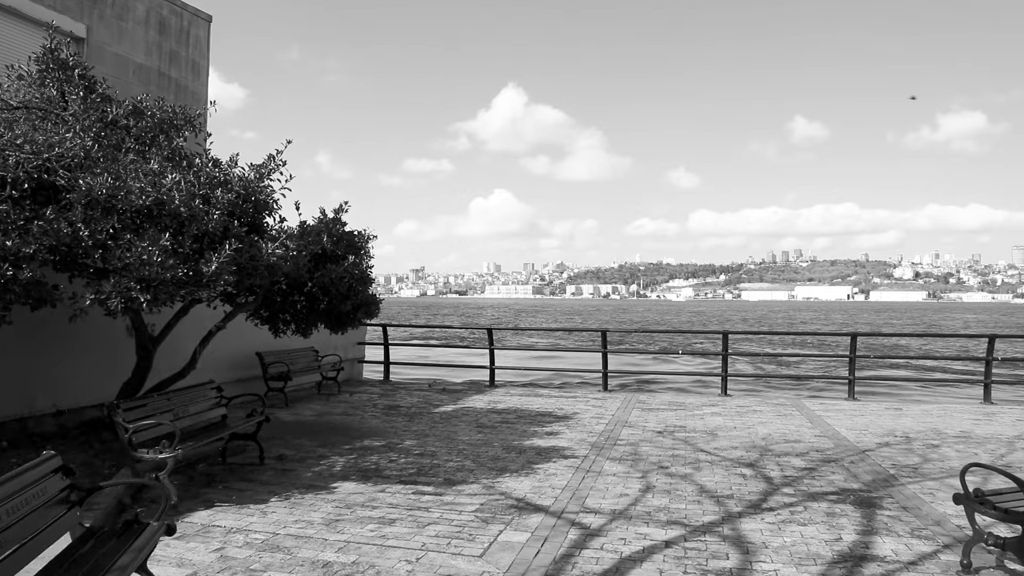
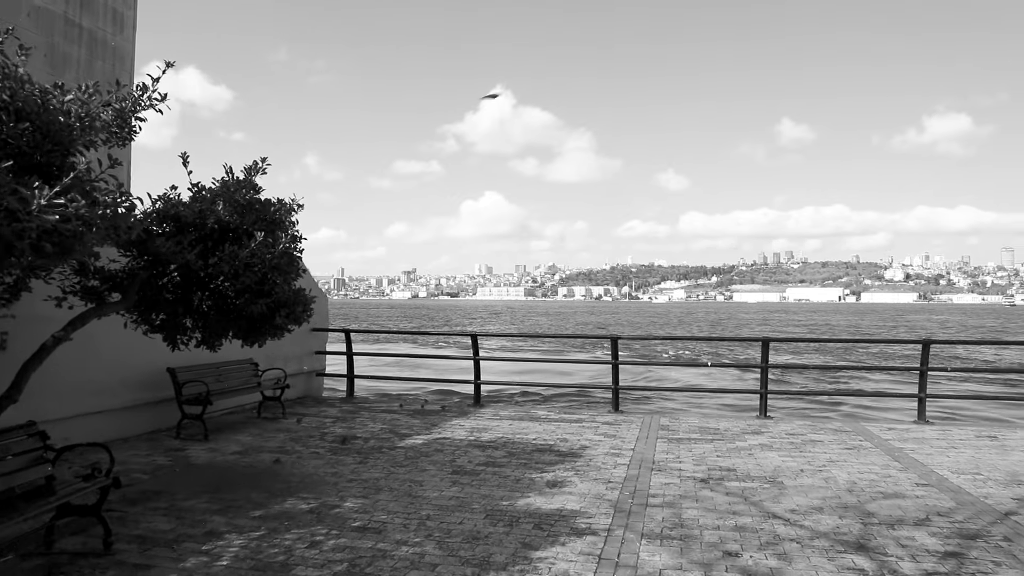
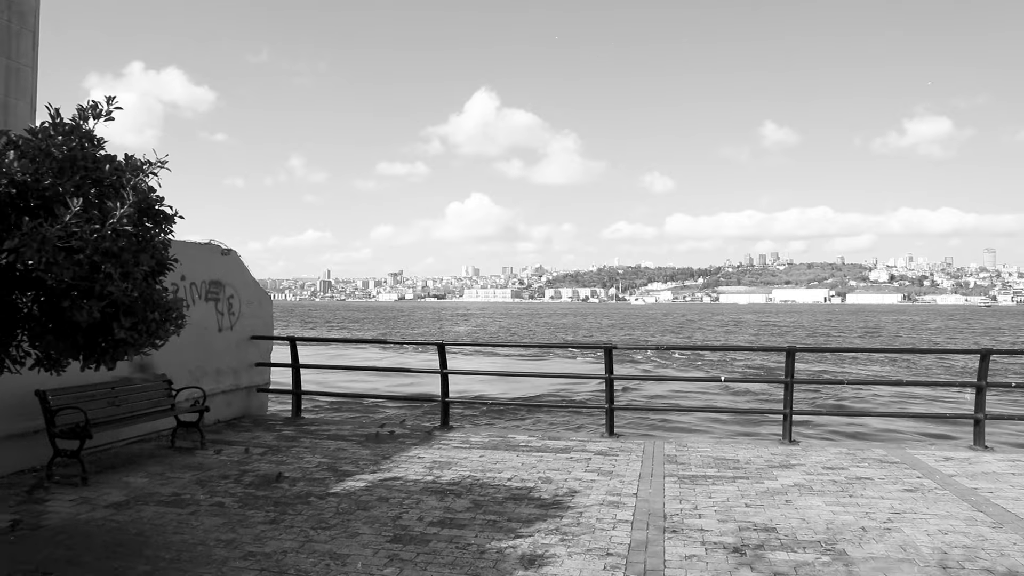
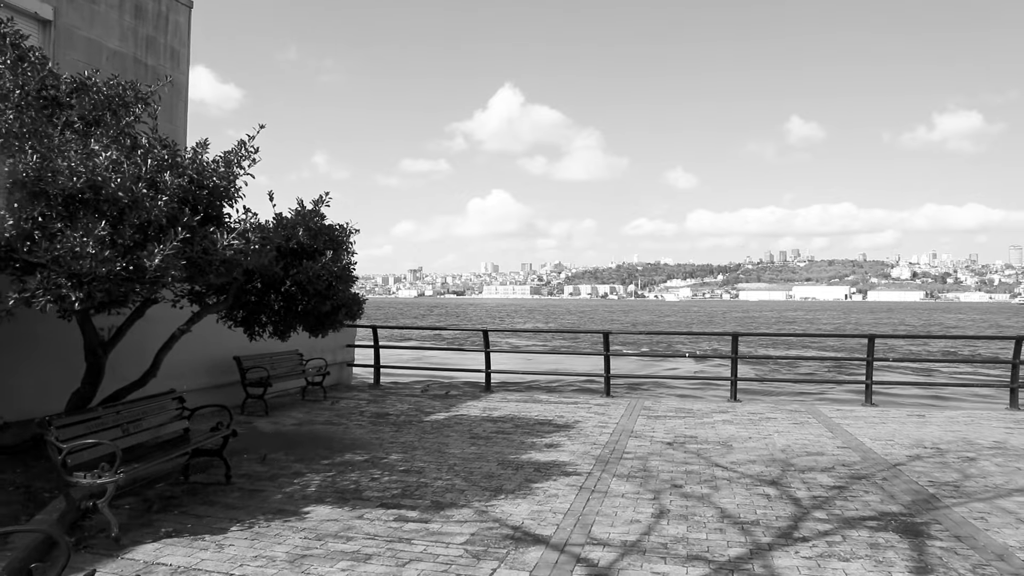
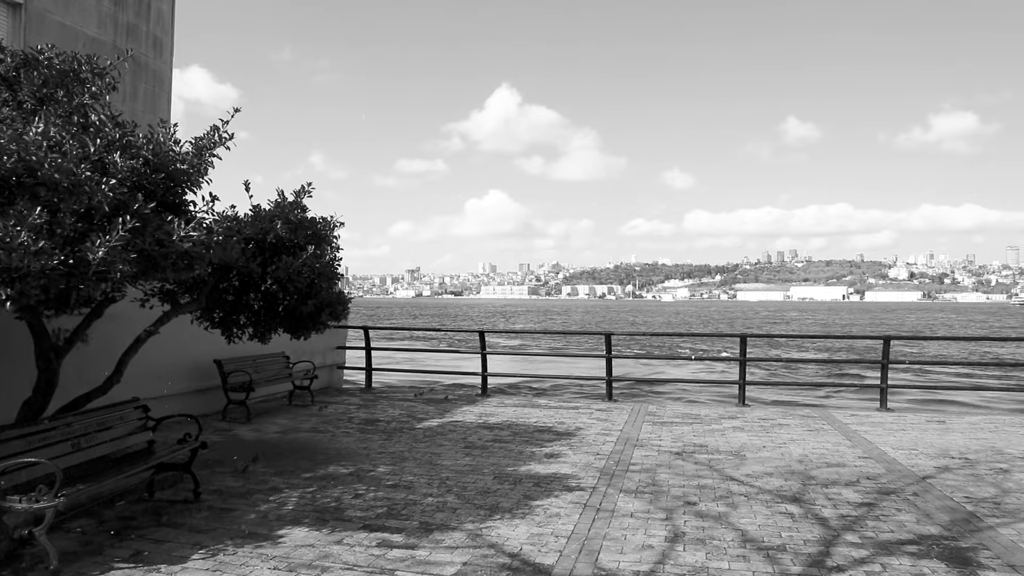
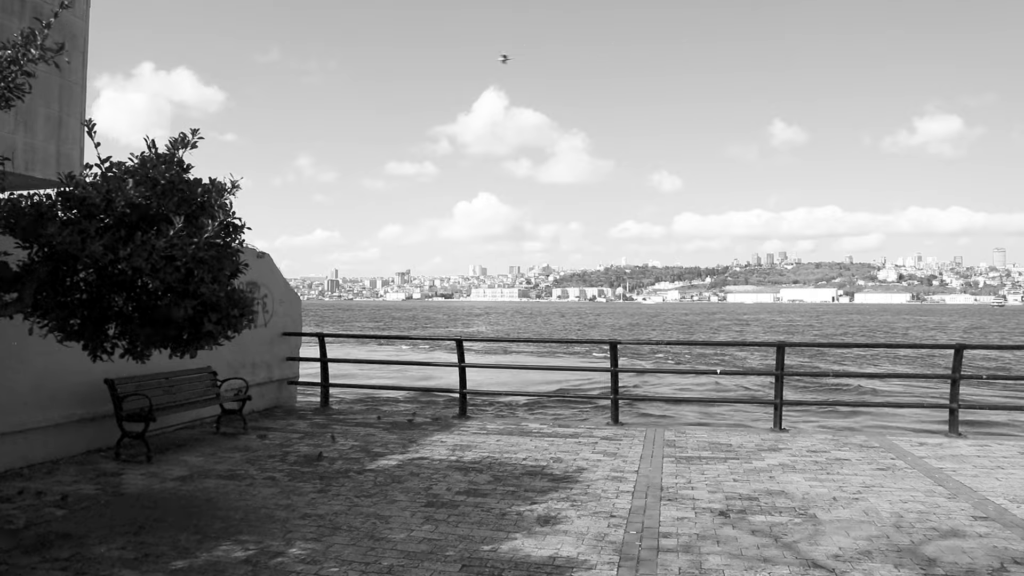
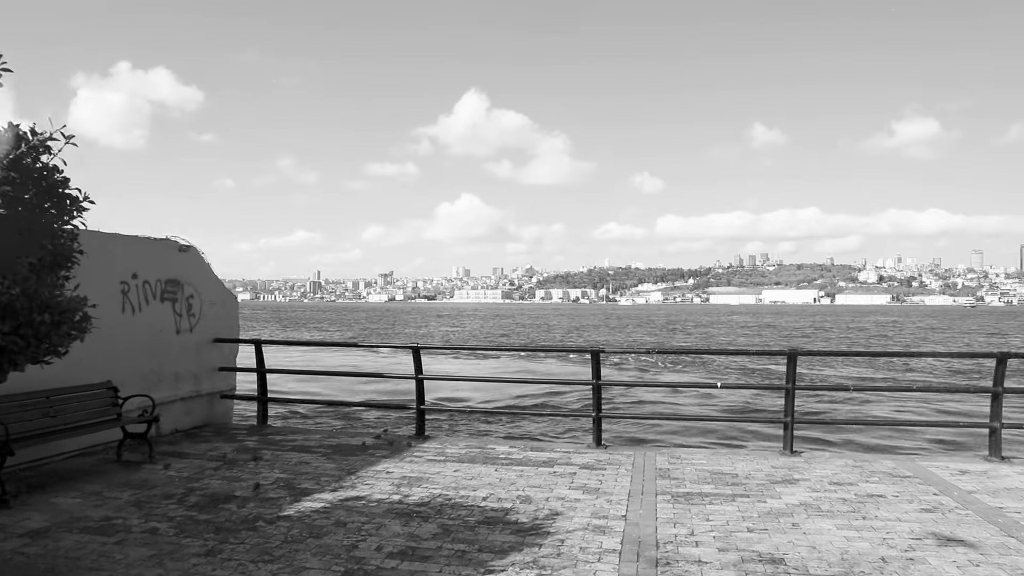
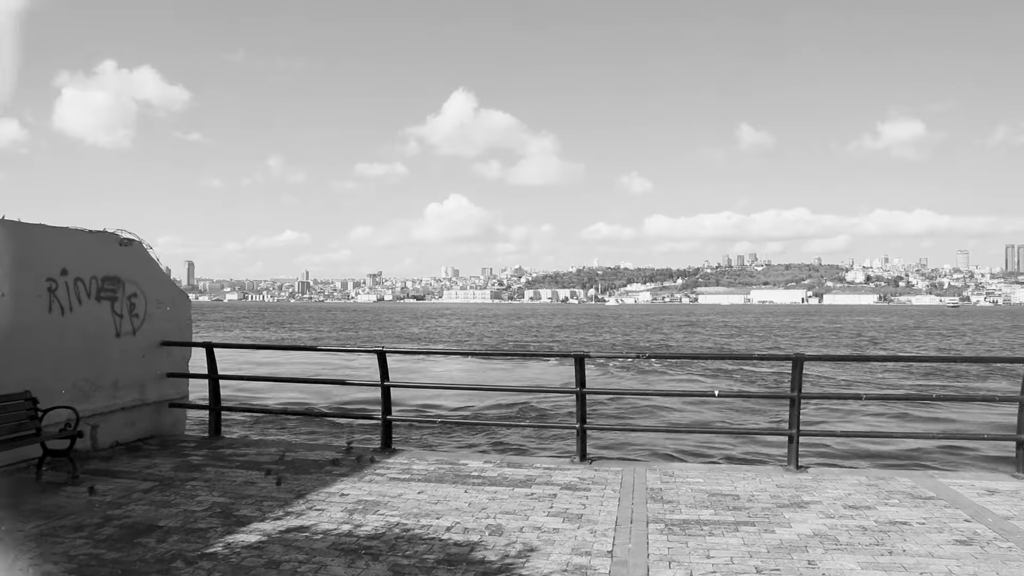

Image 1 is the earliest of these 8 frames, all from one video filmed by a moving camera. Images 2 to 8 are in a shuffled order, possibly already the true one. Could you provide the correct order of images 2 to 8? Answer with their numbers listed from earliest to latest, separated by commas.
4, 5, 2, 6, 3, 7, 8
